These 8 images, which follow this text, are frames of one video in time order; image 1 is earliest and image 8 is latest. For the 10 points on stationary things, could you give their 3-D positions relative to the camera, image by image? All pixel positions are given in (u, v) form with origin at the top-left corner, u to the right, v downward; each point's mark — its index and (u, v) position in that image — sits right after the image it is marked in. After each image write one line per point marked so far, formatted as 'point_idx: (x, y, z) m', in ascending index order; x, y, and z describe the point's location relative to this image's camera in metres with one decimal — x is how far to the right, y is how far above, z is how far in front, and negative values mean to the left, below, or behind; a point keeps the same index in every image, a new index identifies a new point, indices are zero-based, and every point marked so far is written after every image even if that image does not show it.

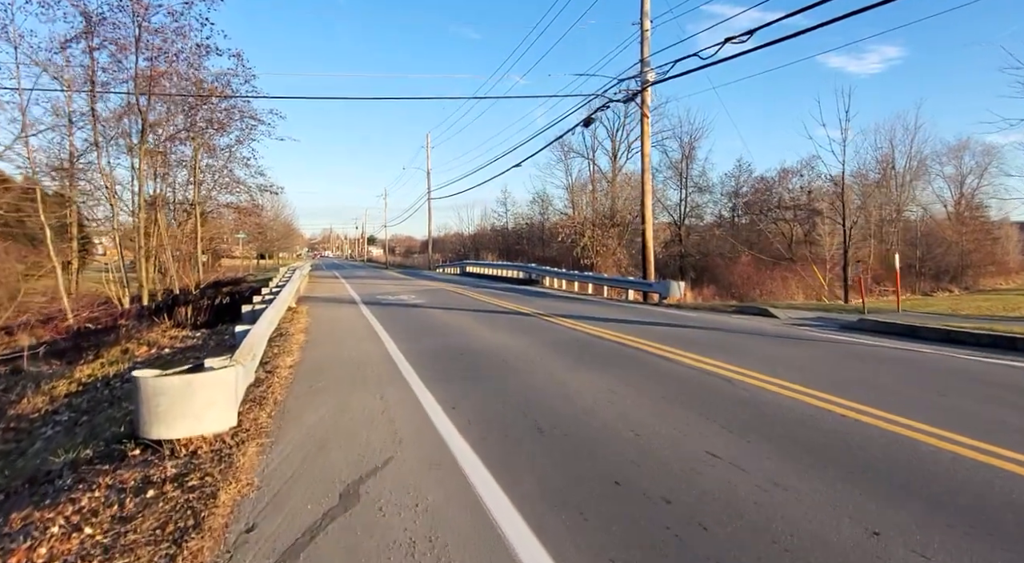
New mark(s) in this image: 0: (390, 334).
0: (-2.6, -1.0, +13.4) m
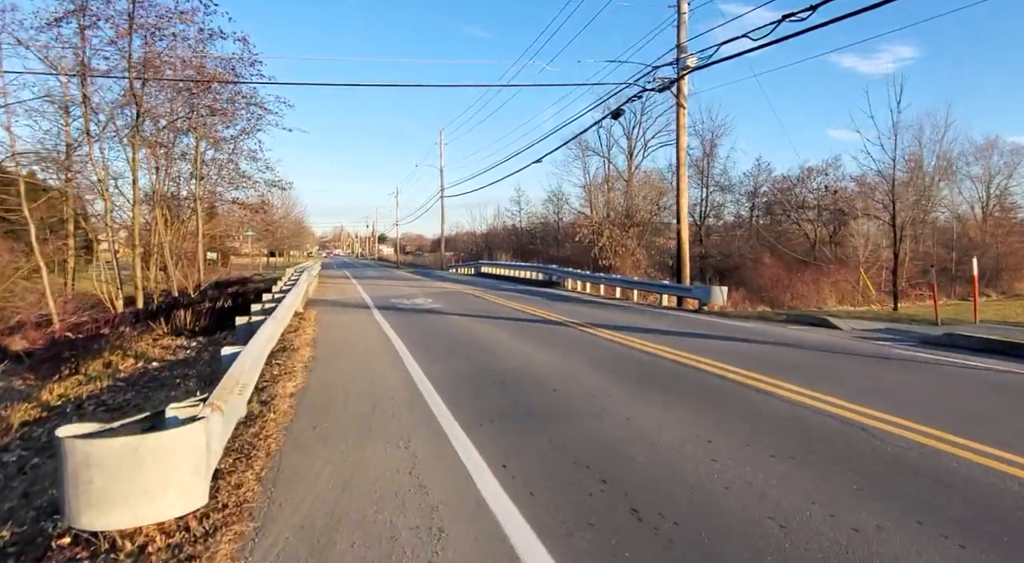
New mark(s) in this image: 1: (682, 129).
0: (-2.0, -1.1, +11.8) m
1: (+5.5, +4.9, +19.9) m
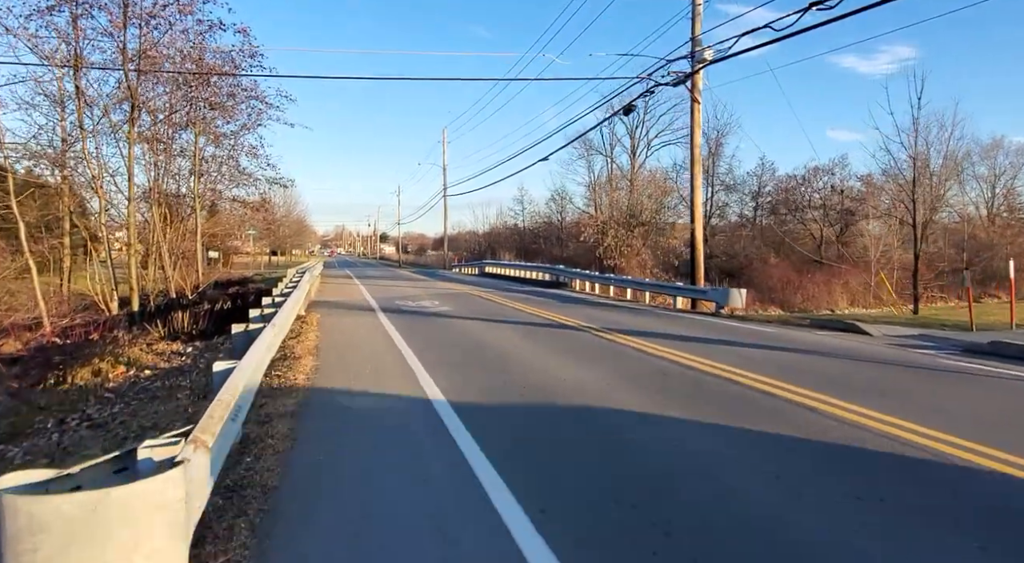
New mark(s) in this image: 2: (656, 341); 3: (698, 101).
0: (-1.7, -1.2, +11.1) m
1: (+5.7, +4.8, +19.2) m
2: (+2.8, -1.2, +12.0) m
3: (+5.7, +5.6, +19.1) m
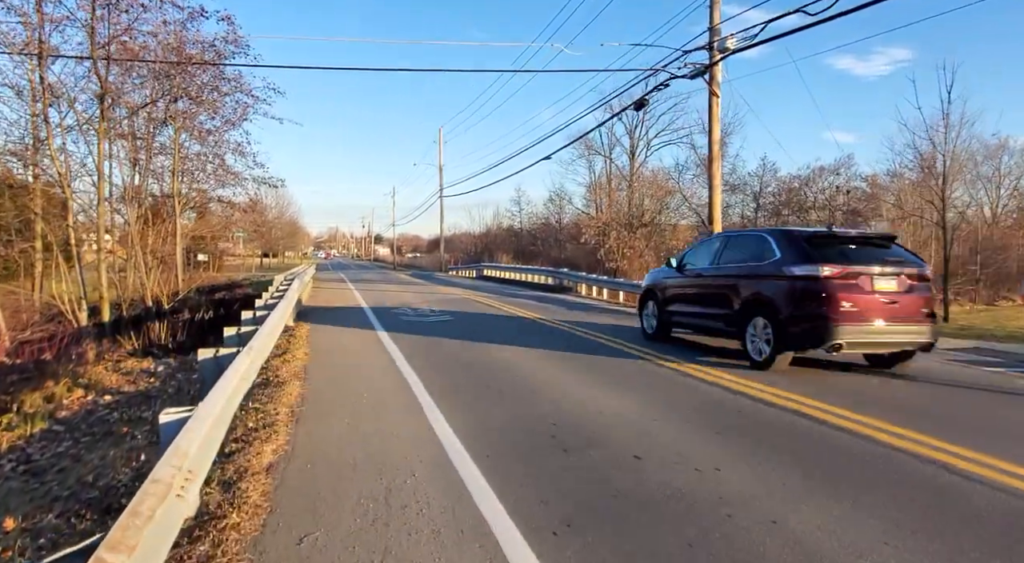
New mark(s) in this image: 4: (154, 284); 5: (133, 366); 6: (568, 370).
0: (-1.5, -1.3, +9.9) m
1: (+5.9, +4.7, +18.0) m
2: (+3.0, -1.3, +10.7) m
3: (+5.9, +5.4, +17.9) m
4: (-10.7, -0.1, +18.6) m
5: (-6.4, -1.4, +10.5) m
6: (+0.8, -1.3, +9.3) m
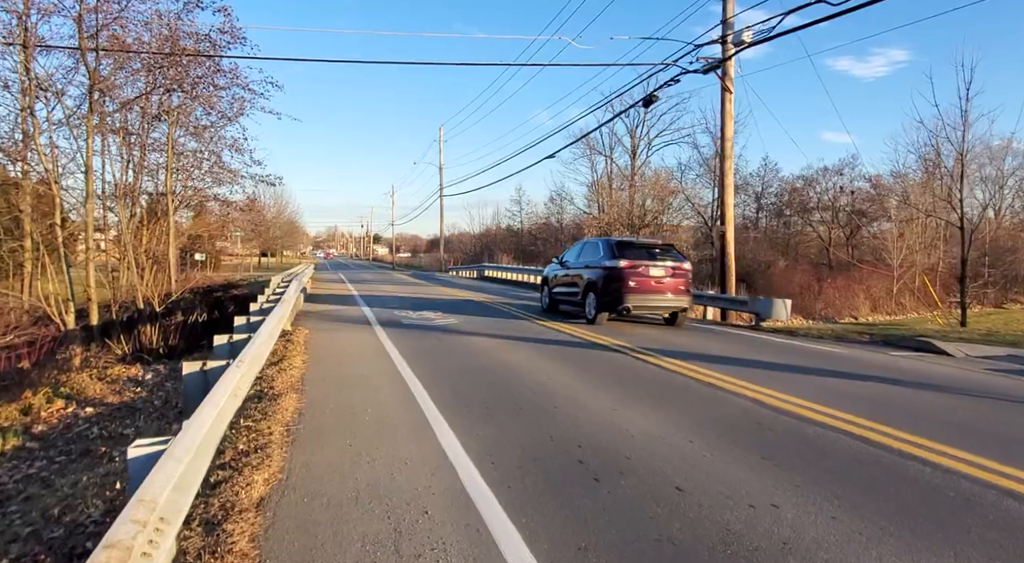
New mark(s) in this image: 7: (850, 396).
0: (-1.3, -1.4, +9.2) m
1: (+6.1, +4.6, +17.4) m
2: (+3.2, -1.4, +10.1) m
3: (+6.0, +5.3, +17.3) m
4: (-10.6, -0.1, +18.0) m
5: (-6.2, -1.5, +9.8) m
6: (+1.0, -1.4, +8.7) m
7: (+4.5, -1.5, +8.4) m
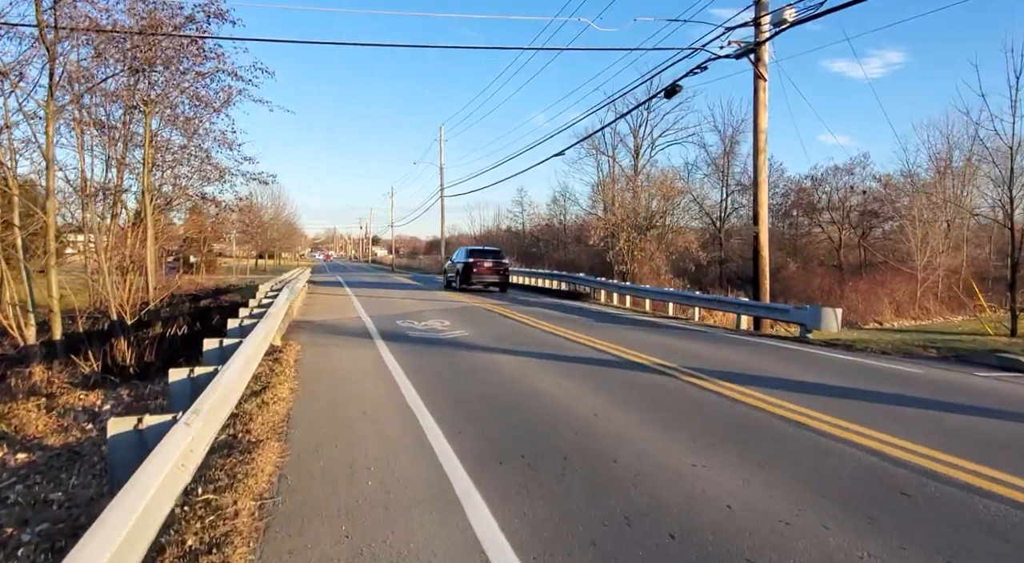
0: (-1.0, -1.5, +7.7) m
1: (+6.4, +4.5, +15.9) m
2: (+3.5, -1.5, +8.6) m
3: (+6.4, +5.2, +15.8) m
4: (-10.2, -0.3, +16.4) m
5: (-5.8, -1.6, +8.3) m
6: (+1.4, -1.5, +7.2) m
7: (+4.9, -1.7, +6.9) m
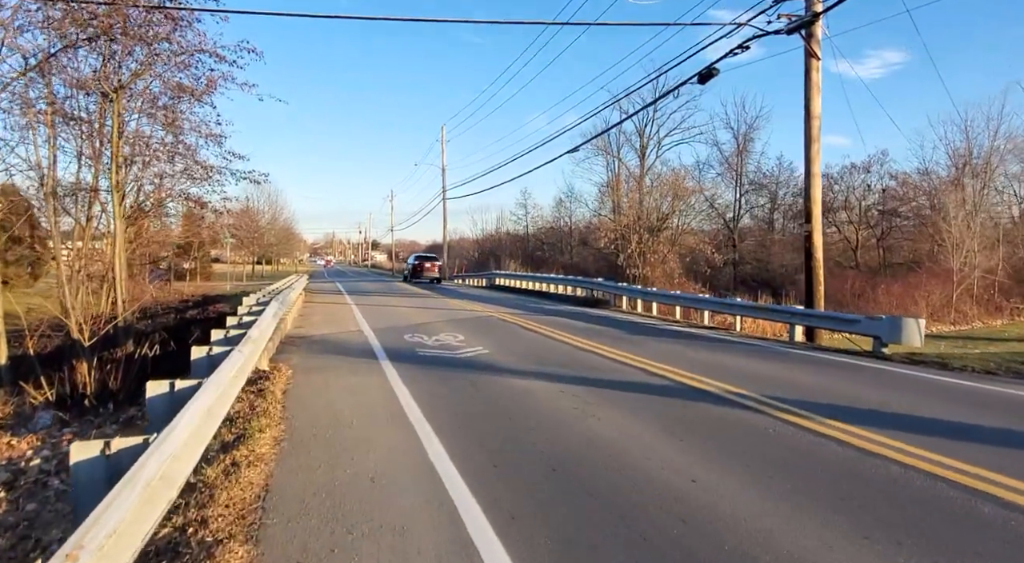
0: (-0.5, -1.7, +5.9) m
1: (+6.9, +4.3, +14.1) m
2: (+4.0, -1.6, +6.8) m
3: (+6.8, +5.1, +14.0) m
4: (-9.7, -0.5, +14.7) m
5: (-5.3, -1.8, +6.5) m
6: (+1.9, -1.6, +5.4) m
7: (+5.4, -1.7, +5.0) m
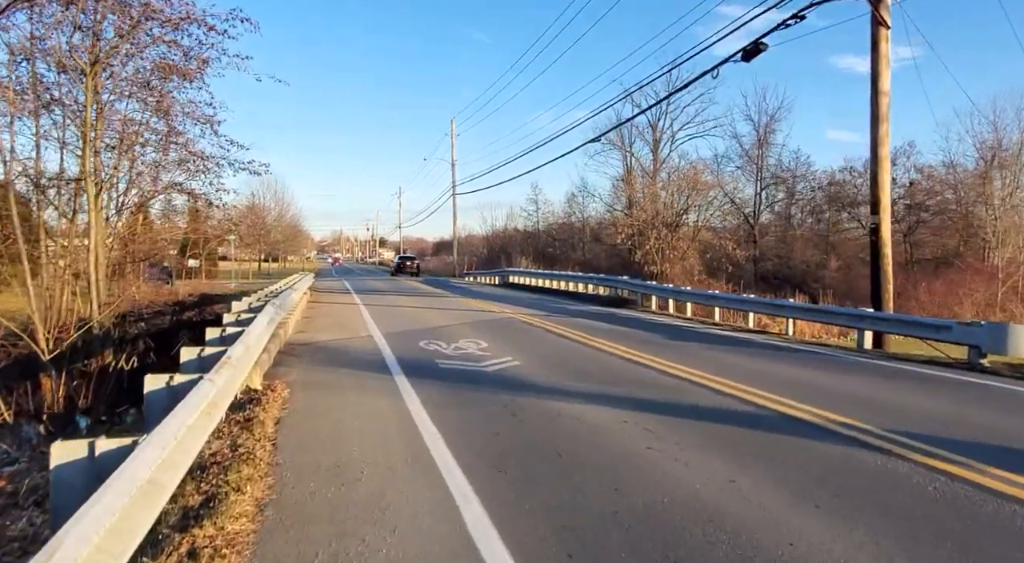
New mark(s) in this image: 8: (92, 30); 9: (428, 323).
0: (0.0, -1.7, +4.3) m
1: (+7.4, +4.4, +12.5) m
2: (+4.5, -1.6, +5.2) m
3: (+7.4, +5.1, +12.3) m
4: (-9.2, -0.5, +13.2) m
5: (-4.9, -1.8, +5.0) m
6: (+2.3, -1.7, +3.8) m
7: (+5.9, -1.8, +3.4) m
8: (-8.1, +4.8, +11.9) m
9: (-1.9, -1.0, +14.7) m
